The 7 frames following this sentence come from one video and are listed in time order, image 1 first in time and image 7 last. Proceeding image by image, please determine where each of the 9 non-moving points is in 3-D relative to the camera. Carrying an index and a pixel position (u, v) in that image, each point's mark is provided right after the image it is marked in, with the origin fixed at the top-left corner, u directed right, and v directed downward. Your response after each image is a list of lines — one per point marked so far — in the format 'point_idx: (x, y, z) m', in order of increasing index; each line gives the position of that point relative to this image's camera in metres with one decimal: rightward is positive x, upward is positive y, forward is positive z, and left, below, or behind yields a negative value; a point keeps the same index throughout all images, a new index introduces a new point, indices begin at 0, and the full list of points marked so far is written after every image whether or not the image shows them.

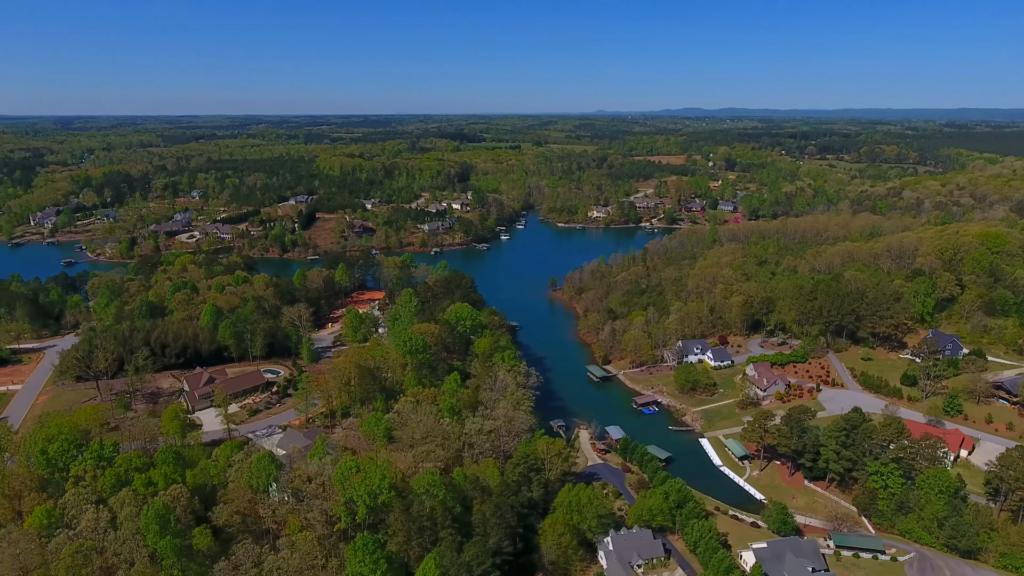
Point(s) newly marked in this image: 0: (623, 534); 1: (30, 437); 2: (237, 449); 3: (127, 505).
0: (+3.3, -7.4, +19.3) m
1: (-14.5, -4.4, +19.2) m
2: (-8.2, -4.7, +19.3) m
3: (-9.7, -5.4, +16.3) m
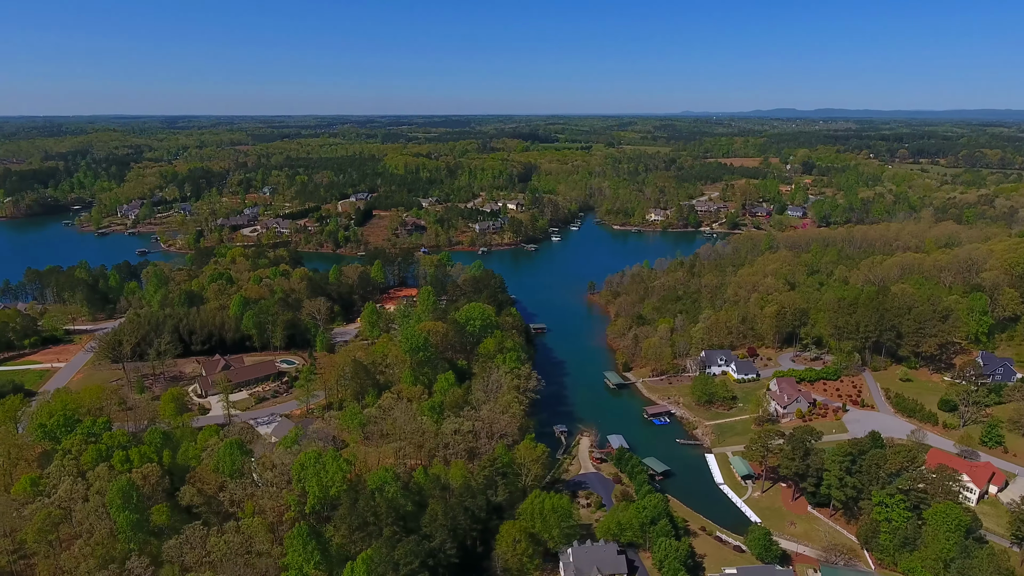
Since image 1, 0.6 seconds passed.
0: (+2.1, -7.5, +18.8) m
1: (-15.4, -3.9, +20.9) m
2: (-9.2, -4.5, +20.2) m
3: (-11.1, -5.1, +17.4) m
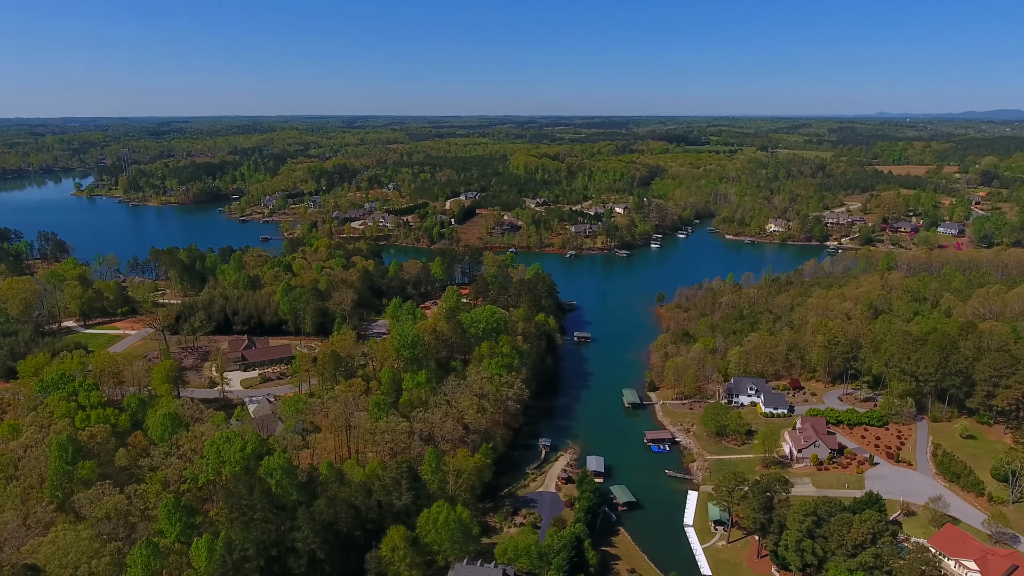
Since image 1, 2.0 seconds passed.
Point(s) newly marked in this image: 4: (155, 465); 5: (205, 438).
0: (-1.1, -7.8, +18.0) m
1: (-17.3, -3.0, +24.4) m
2: (-11.6, -4.0, +22.1) m
3: (-14.1, -4.4, +19.9) m
4: (-10.5, -5.2, +19.0) m
5: (-9.4, -4.6, +19.8) m
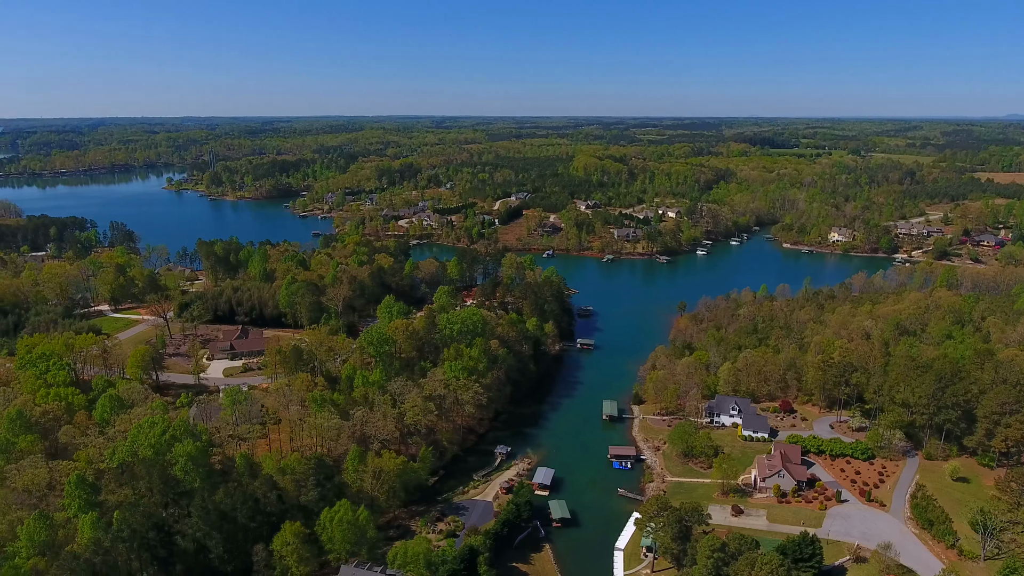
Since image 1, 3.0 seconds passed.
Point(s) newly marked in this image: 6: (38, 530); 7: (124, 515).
0: (-4.3, -7.8, +17.9) m
1: (-19.2, -2.4, +26.5) m
2: (-13.9, -3.6, +23.5) m
3: (-16.7, -4.0, +21.6) m
4: (-13.3, -4.9, +20.2) m
5: (-12.1, -4.3, +20.8) m
6: (-11.9, -6.0, +16.0) m
7: (-10.3, -5.9, +16.9) m
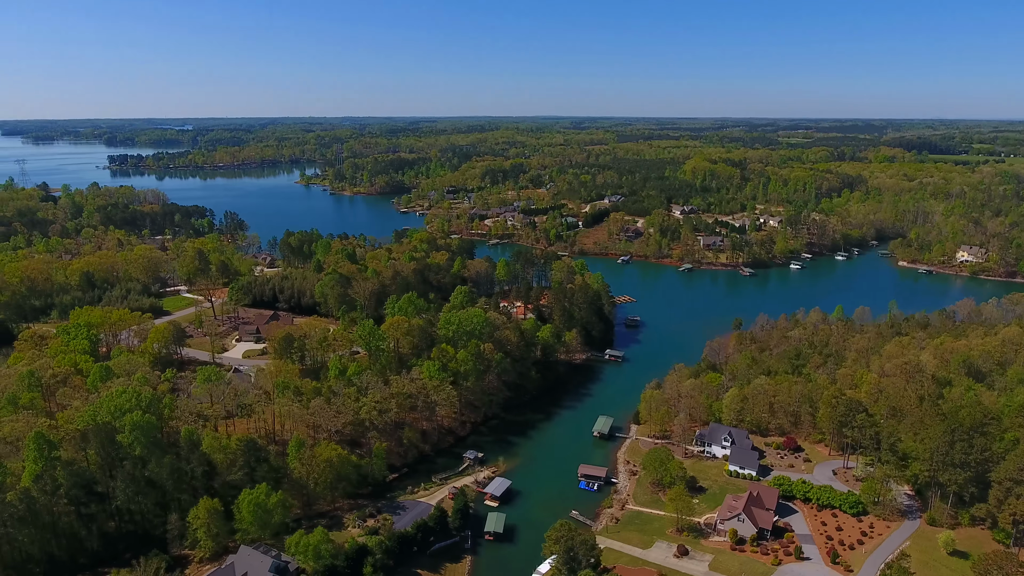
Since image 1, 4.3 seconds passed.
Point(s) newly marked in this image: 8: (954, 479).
0: (-7.5, -7.6, +18.6) m
1: (-19.8, -1.4, +30.2) m
2: (-15.4, -2.9, +26.1) m
3: (-18.6, -3.1, +24.9) m
4: (-15.6, -4.2, +22.8) m
5: (-14.2, -3.6, +23.1) m
6: (-15.1, -5.3, +18.4) m
7: (-13.4, -5.4, +19.0) m
8: (+13.7, -5.7, +19.5) m
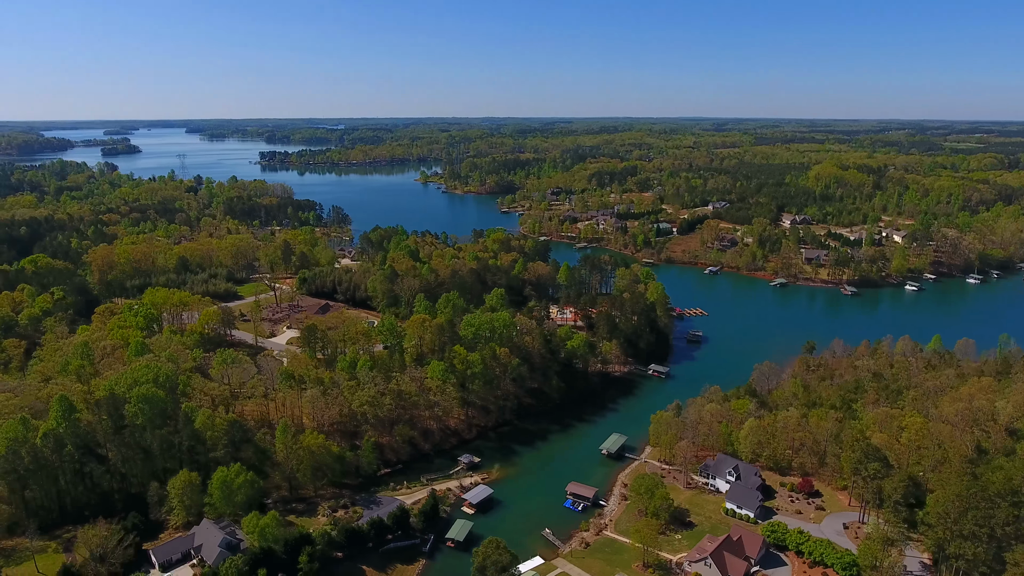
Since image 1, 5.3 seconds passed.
0: (-9.2, -7.3, +19.8) m
1: (-18.5, -0.5, +33.7) m
2: (-15.1, -2.2, +28.8) m
3: (-18.5, -2.2, +28.3) m
4: (-16.1, -3.4, +25.6) m
5: (-14.6, -3.0, +25.6) m
6: (-16.6, -4.6, +21.2) m
7: (-14.8, -4.8, +21.4) m
8: (+11.7, -6.7, +16.2) m
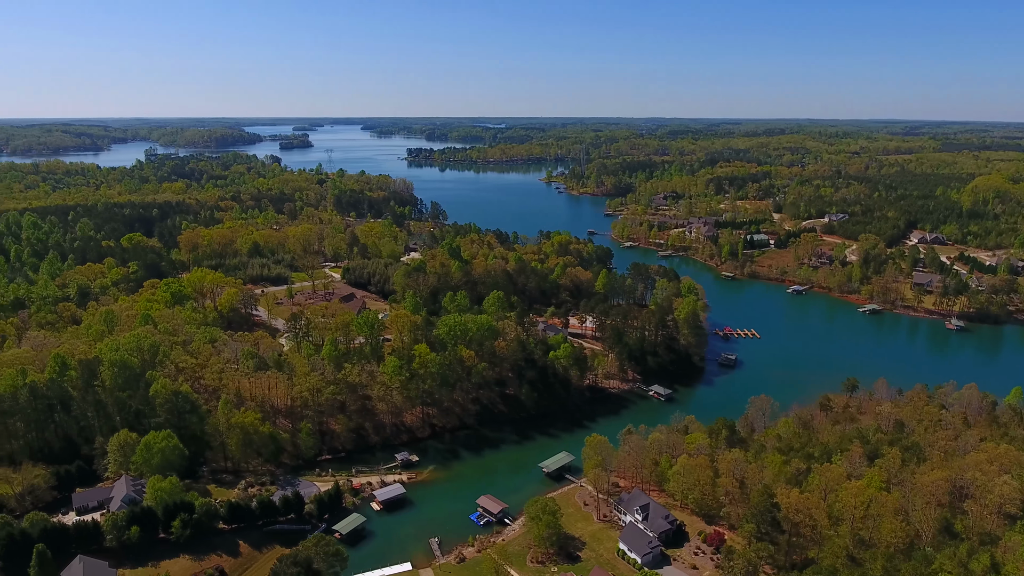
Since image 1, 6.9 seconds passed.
0: (-13.2, -6.7, +22.1) m
1: (-18.1, +0.7, +37.8) m
2: (-16.2, -1.2, +32.2) m
3: (-19.6, -1.0, +32.6) m
4: (-18.1, -2.4, +29.4) m
5: (-16.6, -2.0, +29.1) m
6: (-19.8, -3.4, +25.3) m
7: (-18.0, -3.7, +25.0) m
8: (+6.1, -7.5, +13.4) m
